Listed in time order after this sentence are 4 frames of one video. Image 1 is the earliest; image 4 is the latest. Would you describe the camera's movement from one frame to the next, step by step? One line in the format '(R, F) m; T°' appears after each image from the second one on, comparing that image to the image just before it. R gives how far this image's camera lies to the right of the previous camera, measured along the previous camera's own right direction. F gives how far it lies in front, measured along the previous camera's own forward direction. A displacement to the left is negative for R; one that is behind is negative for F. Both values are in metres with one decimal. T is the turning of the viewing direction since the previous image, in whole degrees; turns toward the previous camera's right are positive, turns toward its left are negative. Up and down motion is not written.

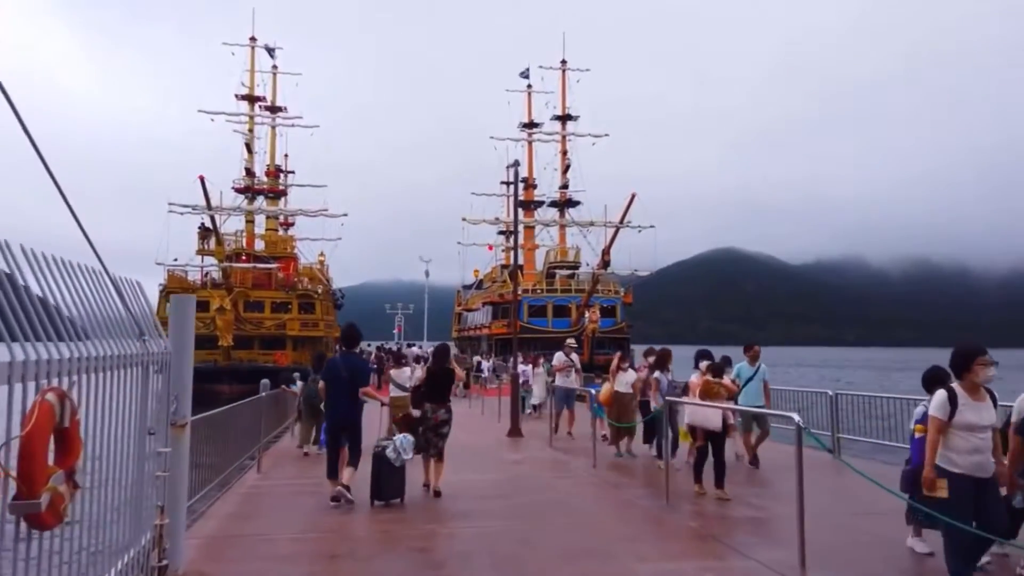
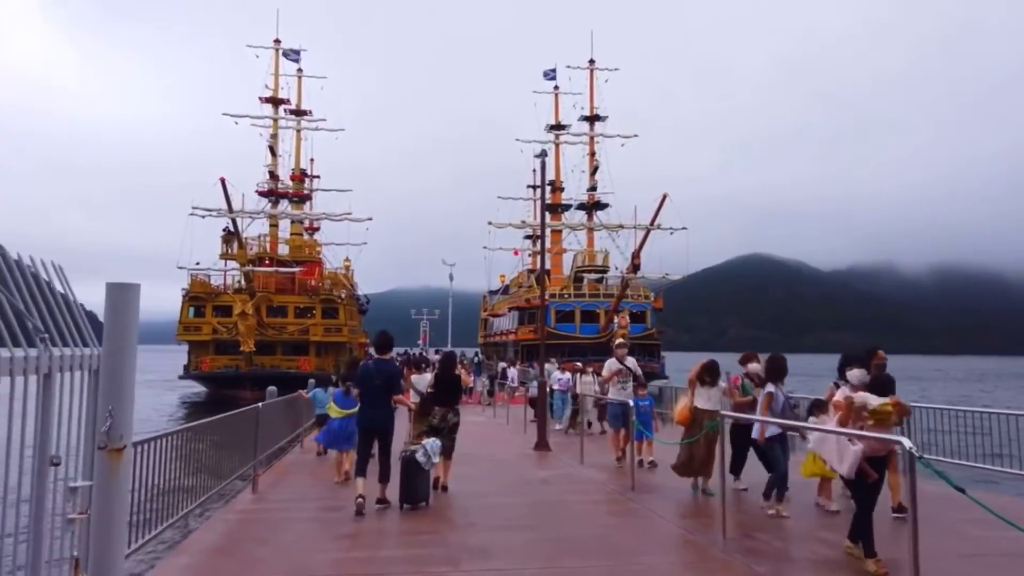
(0.0, +1.5) m; -2°
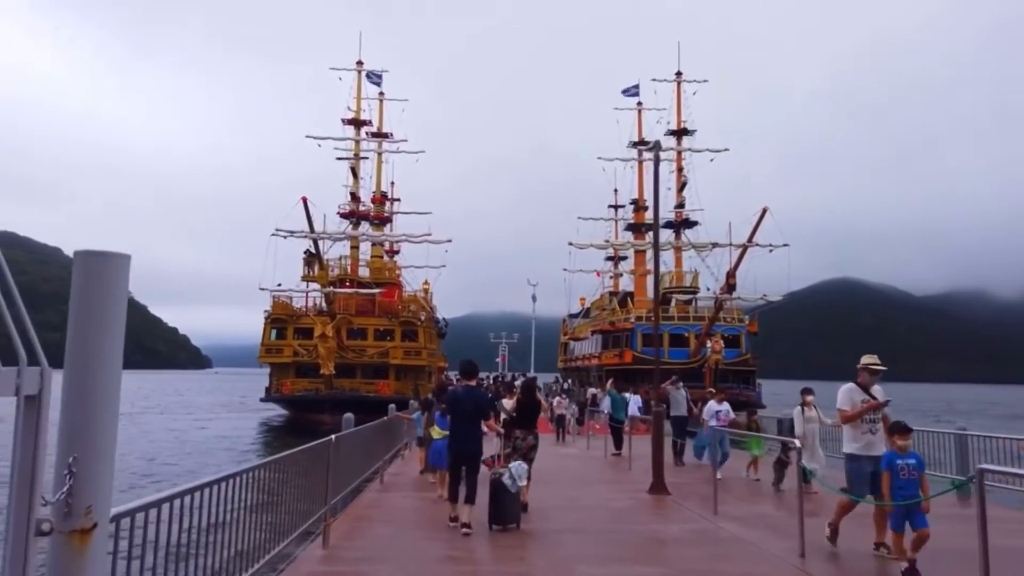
(-0.5, +2.2) m; -5°
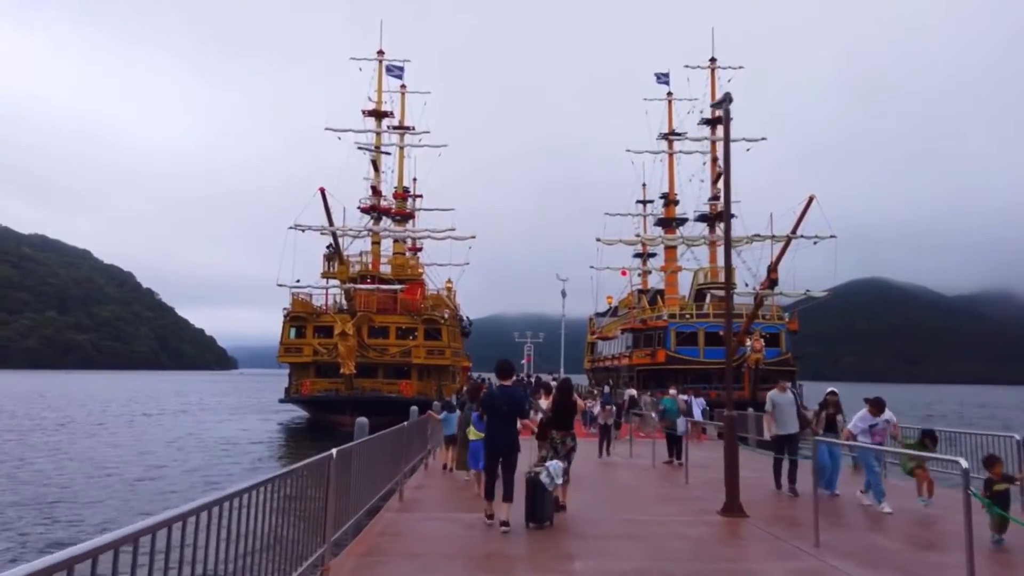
(-0.3, +2.4) m; -1°
